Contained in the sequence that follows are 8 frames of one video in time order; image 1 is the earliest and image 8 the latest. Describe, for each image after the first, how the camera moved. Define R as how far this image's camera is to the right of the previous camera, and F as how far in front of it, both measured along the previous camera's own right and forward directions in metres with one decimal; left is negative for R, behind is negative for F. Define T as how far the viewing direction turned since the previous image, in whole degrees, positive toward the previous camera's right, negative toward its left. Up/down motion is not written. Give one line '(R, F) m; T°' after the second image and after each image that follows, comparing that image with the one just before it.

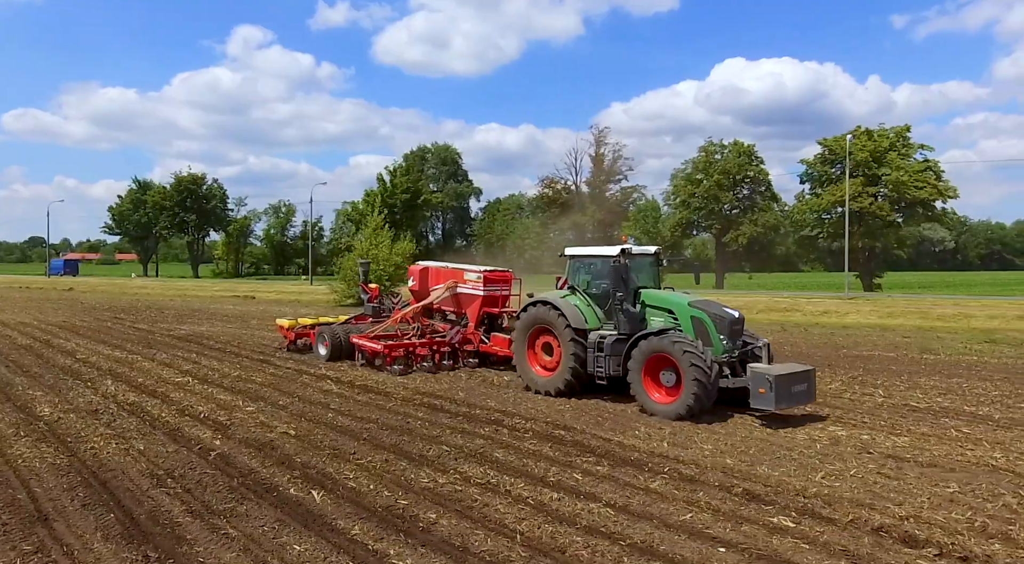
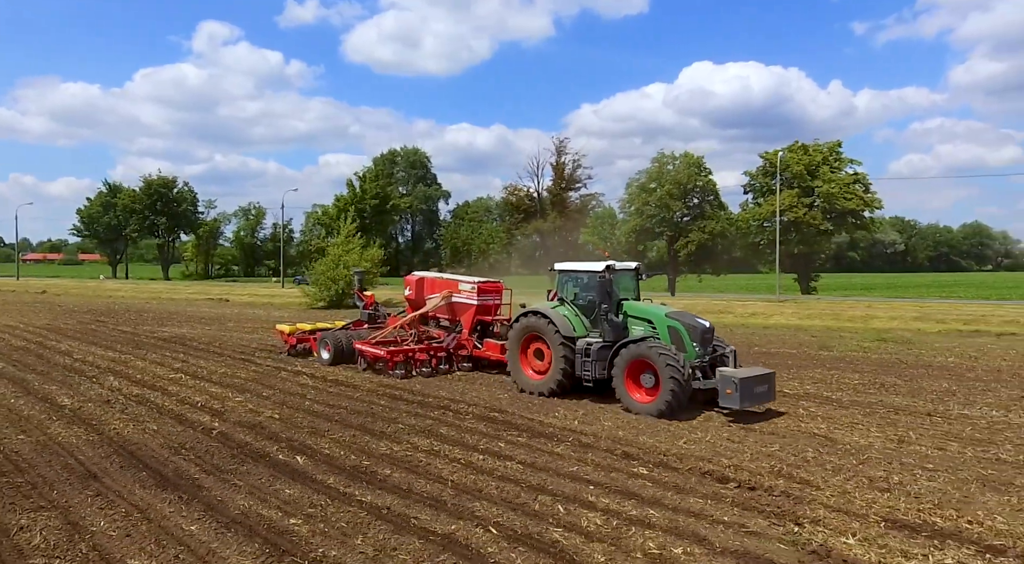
(+0.3, -1.8) m; +2°
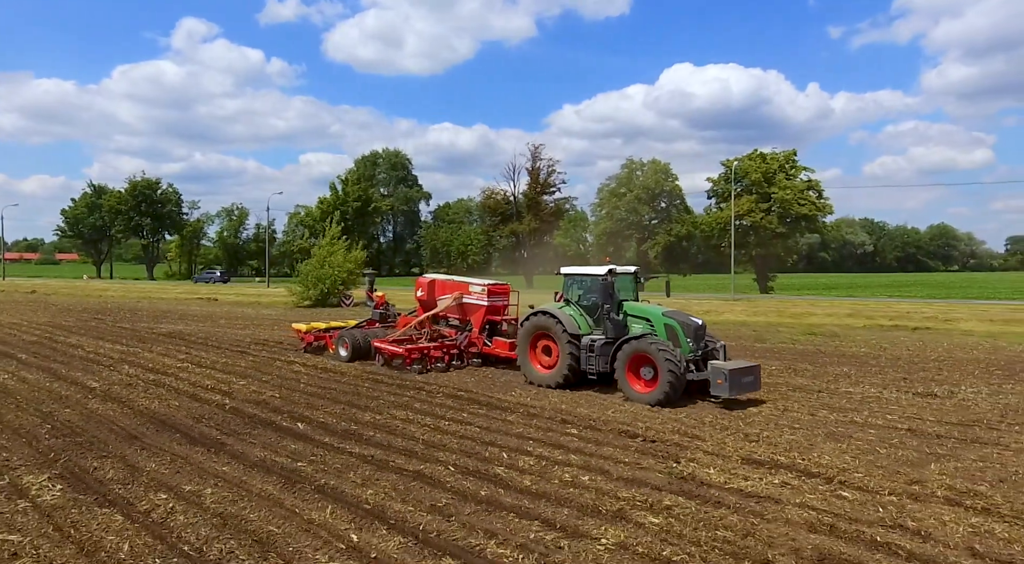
(+0.3, -1.8) m; +1°
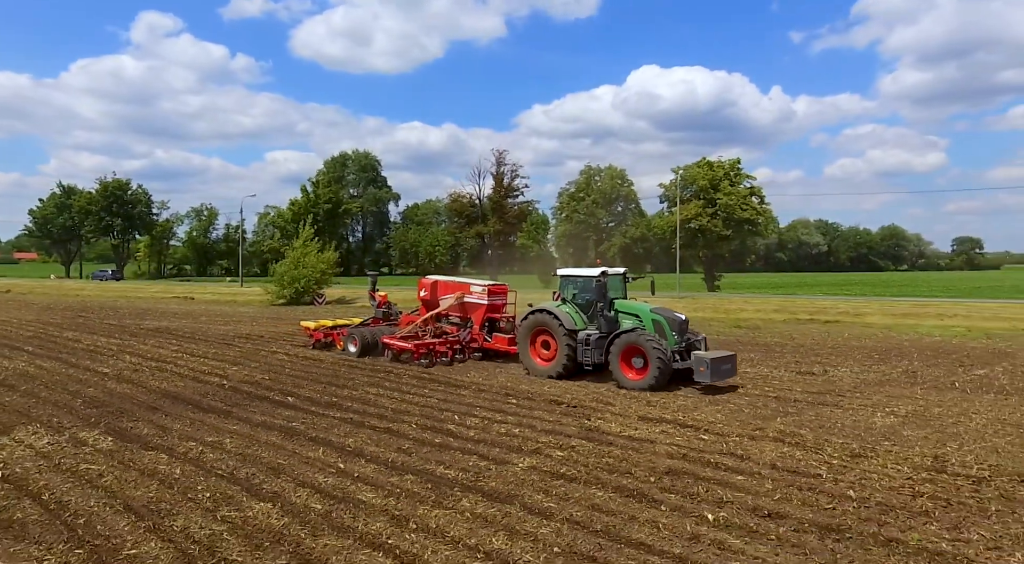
(+0.3, -2.1) m; +2°
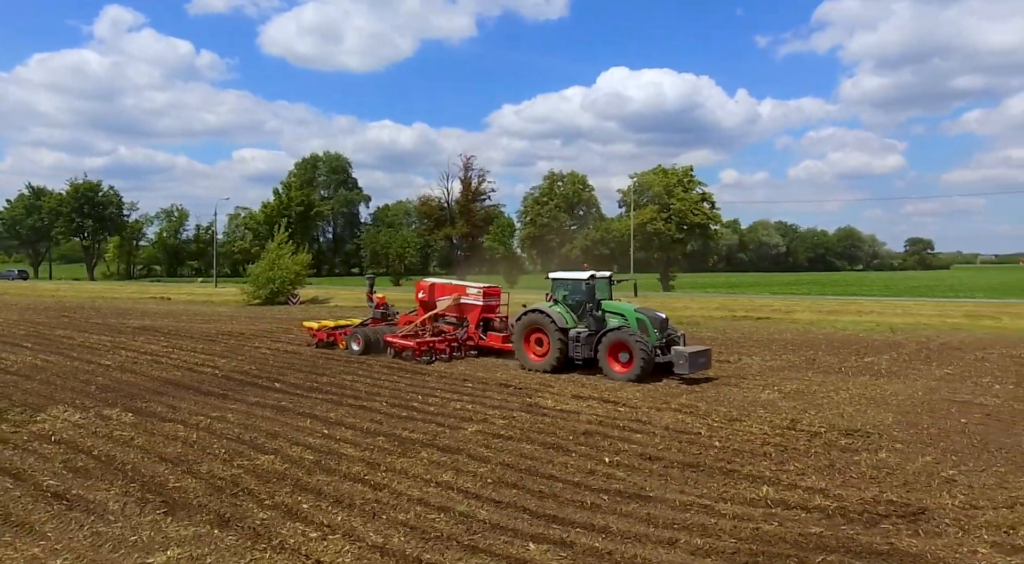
(+0.3, -1.9) m; +2°
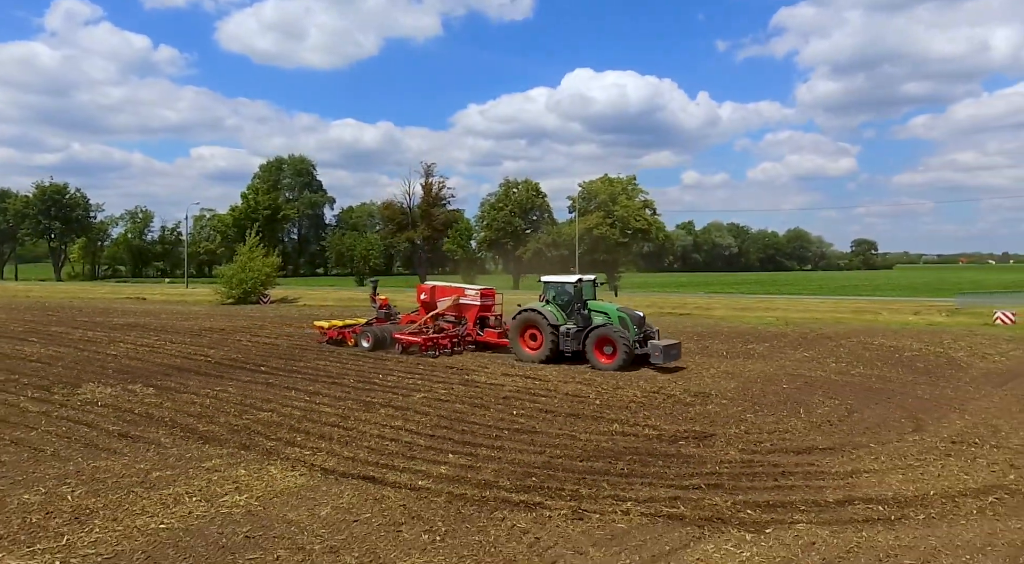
(+0.4, -2.9) m; +3°
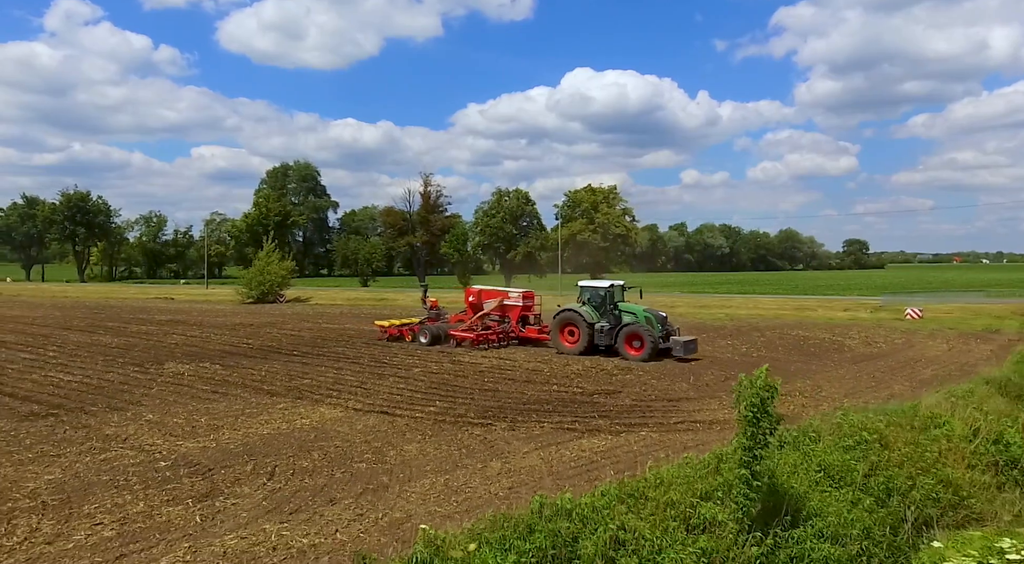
(+0.6, -4.0) m; 0°
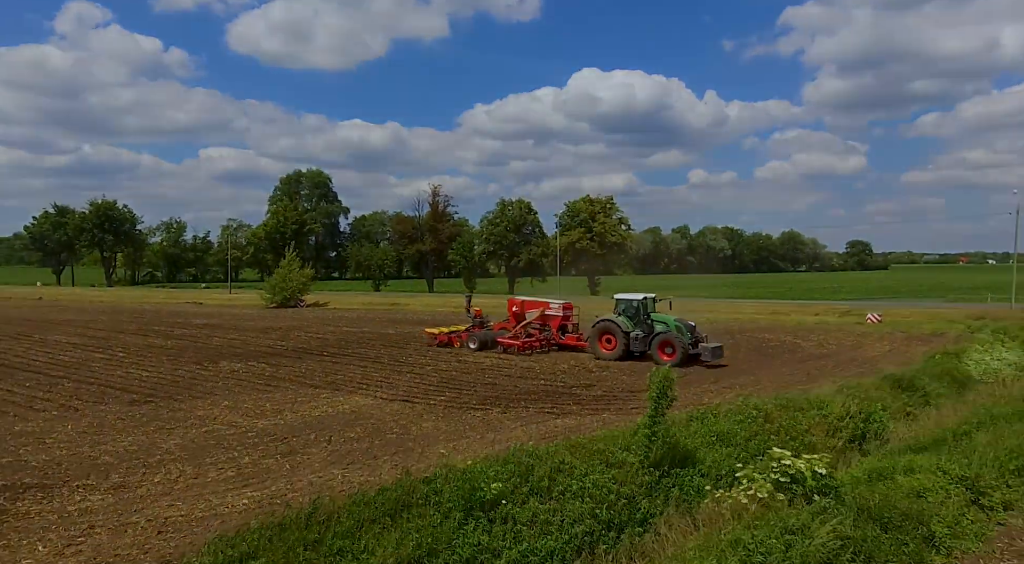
(+0.3, -3.1) m; -1°
